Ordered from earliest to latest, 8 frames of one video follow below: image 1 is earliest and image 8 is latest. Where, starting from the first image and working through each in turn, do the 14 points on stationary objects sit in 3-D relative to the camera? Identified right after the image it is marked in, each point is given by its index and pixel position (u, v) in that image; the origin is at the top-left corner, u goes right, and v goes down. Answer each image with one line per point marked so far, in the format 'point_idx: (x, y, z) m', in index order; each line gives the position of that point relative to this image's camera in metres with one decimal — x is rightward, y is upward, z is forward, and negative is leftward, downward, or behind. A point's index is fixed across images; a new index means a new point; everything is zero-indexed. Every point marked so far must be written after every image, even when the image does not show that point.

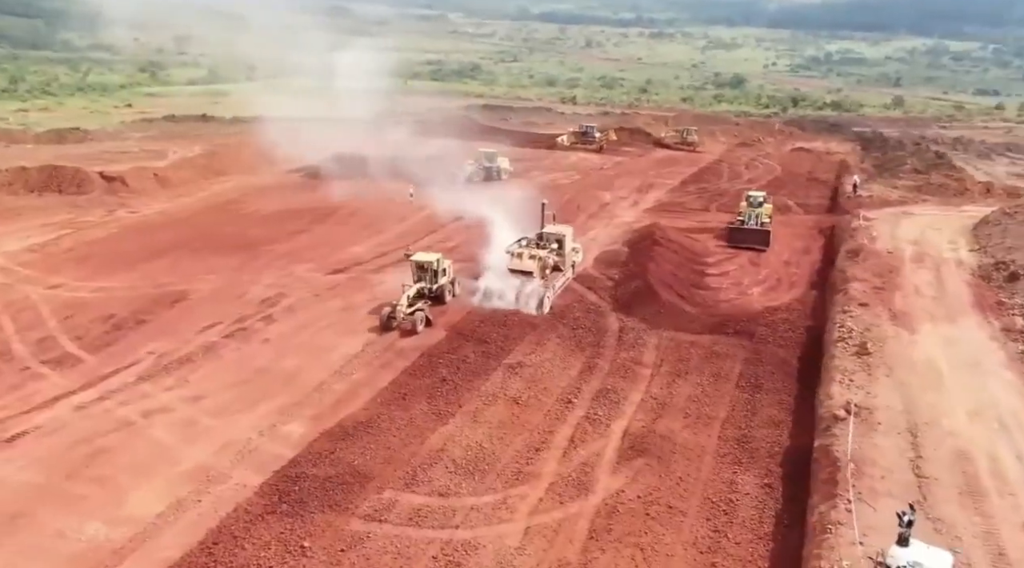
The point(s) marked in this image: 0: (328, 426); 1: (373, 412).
0: (-2.8, -2.2, +11.9) m
1: (-2.2, -2.1, +12.5) m
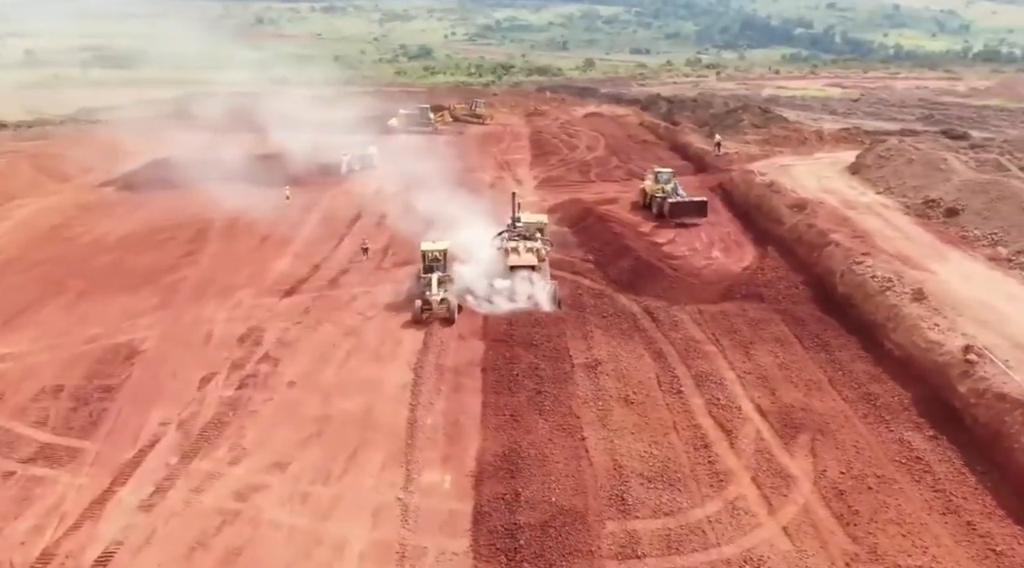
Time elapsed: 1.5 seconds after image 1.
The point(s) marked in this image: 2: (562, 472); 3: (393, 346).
0: (-0.5, -2.5, +10.5) m
1: (0.0, -2.3, +11.2) m
2: (+0.7, -2.5, +10.2) m
3: (-2.3, -1.0, +14.8) m
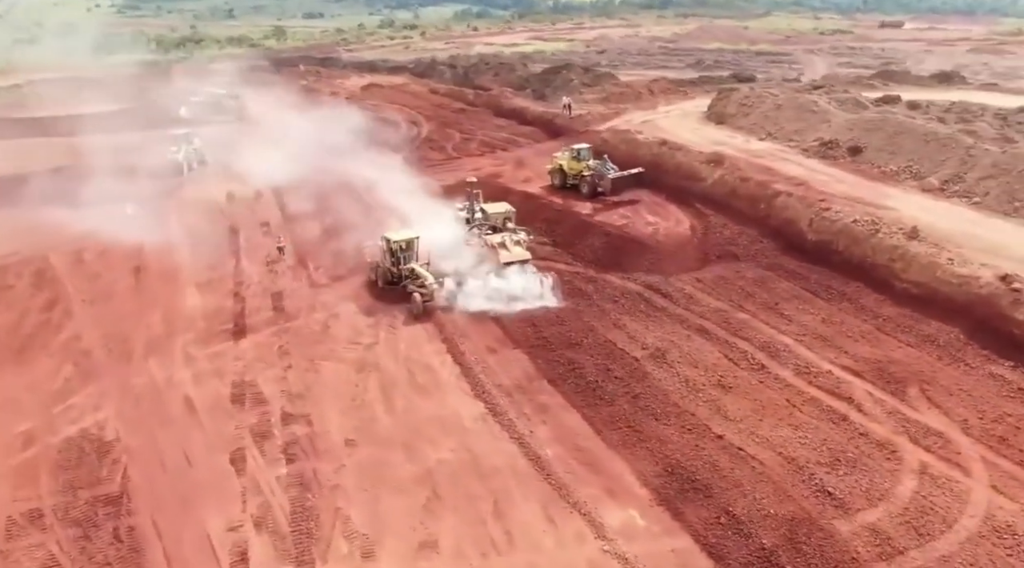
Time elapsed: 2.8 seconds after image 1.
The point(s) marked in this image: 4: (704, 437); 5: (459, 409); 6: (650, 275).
0: (+1.7, -2.6, +9.5) m
1: (+1.9, -2.3, +10.3) m
2: (+2.9, -2.4, +9.6) m
3: (-1.5, -1.3, +13.1) m
4: (+2.7, -2.2, +10.7) m
5: (-0.9, -1.9, +11.6) m
6: (+3.1, +0.2, +17.0) m
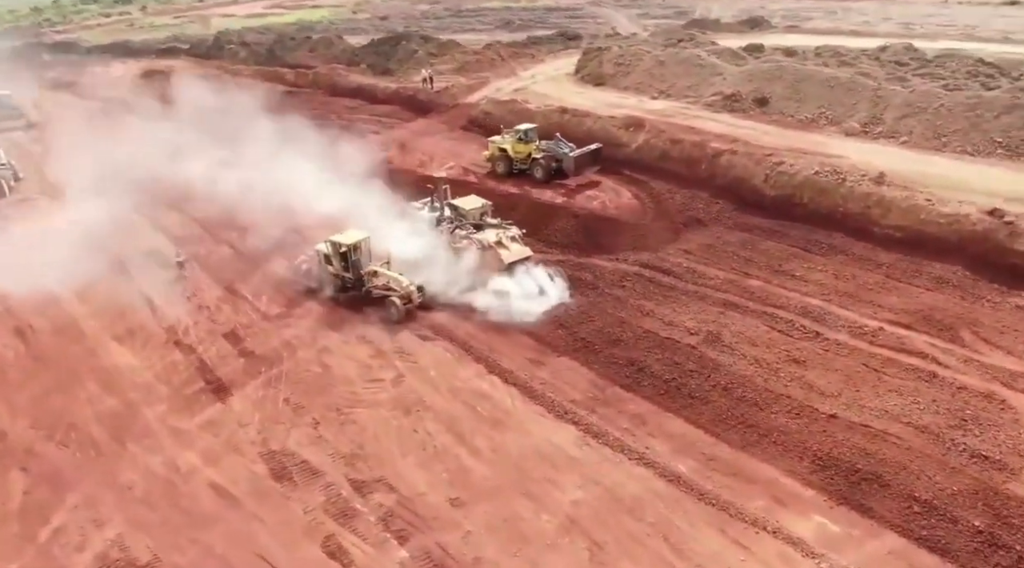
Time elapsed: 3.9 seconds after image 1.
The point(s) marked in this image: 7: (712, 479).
0: (+3.7, -2.5, +9.1) m
1: (+3.6, -2.1, +9.9) m
2: (+4.8, -2.1, +9.4) m
3: (-0.5, -1.6, +11.7) m
4: (+4.2, -1.9, +10.4) m
5: (+0.5, -2.1, +10.4) m
6: (+2.7, +0.7, +16.5) m
7: (+2.5, -2.5, +9.4) m
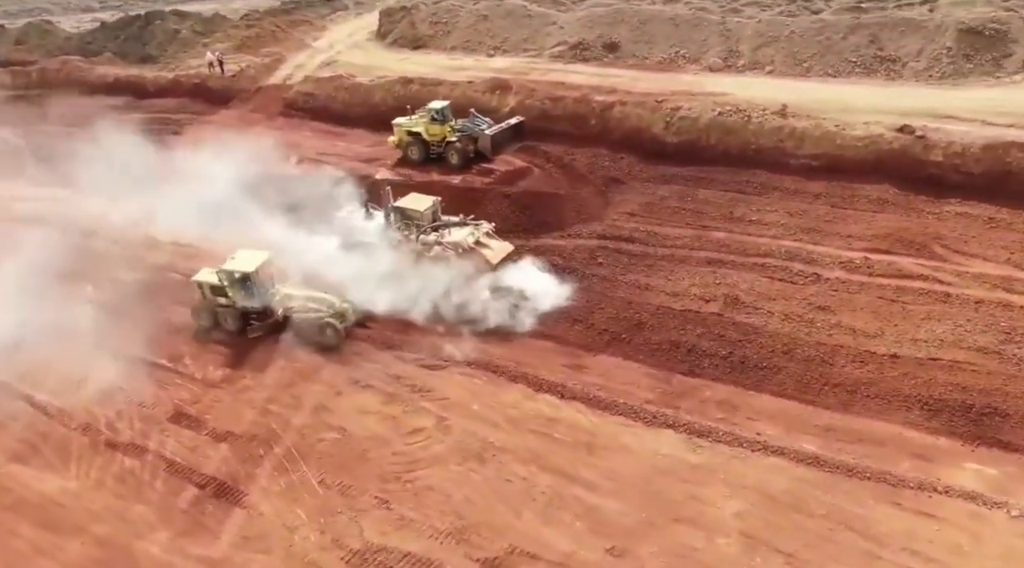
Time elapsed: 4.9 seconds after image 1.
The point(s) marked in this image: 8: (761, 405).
0: (+5.2, -1.8, +9.2) m
1: (+4.9, -1.5, +9.9) m
2: (+6.1, -1.3, +9.9) m
3: (+0.4, -1.7, +10.5) m
4: (+5.2, -1.1, +10.6) m
5: (+1.8, -2.1, +9.6) m
6: (+1.6, +1.3, +15.8) m
7: (+4.0, -2.1, +9.3) m
8: (+3.3, -1.7, +10.2) m
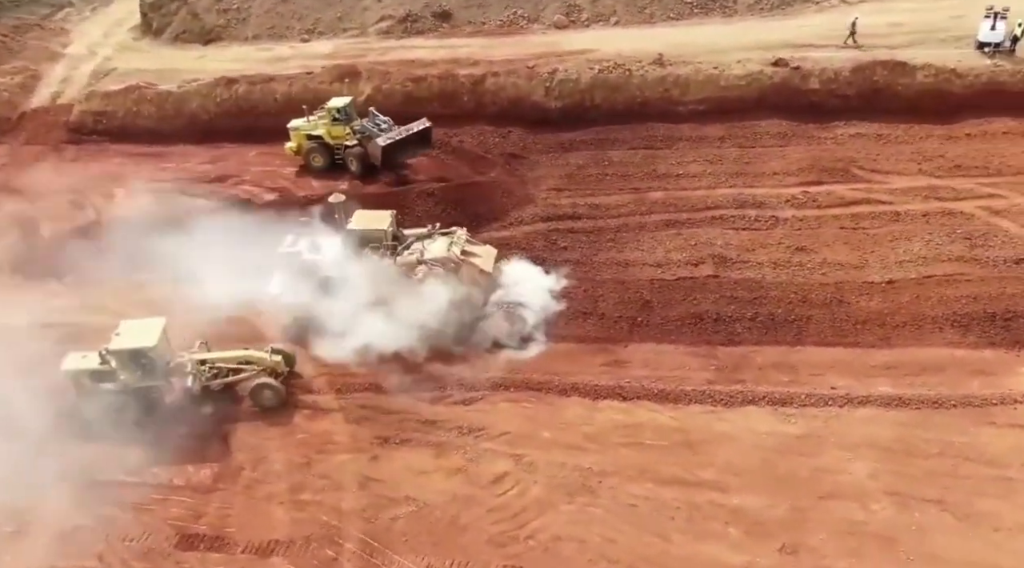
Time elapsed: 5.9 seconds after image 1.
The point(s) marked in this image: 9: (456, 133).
0: (+6.2, -0.8, +10.1) m
1: (+5.6, -0.6, +10.7) m
2: (+6.7, -0.1, +10.9) m
3: (+1.3, -1.7, +9.9) m
4: (+5.7, -0.1, +11.4) m
5: (+2.9, -1.8, +9.5) m
6: (+0.3, +1.5, +15.1) m
7: (+5.2, -1.3, +9.8) m
8: (+4.1, -1.1, +10.5) m
9: (-1.4, +3.9, +18.9) m
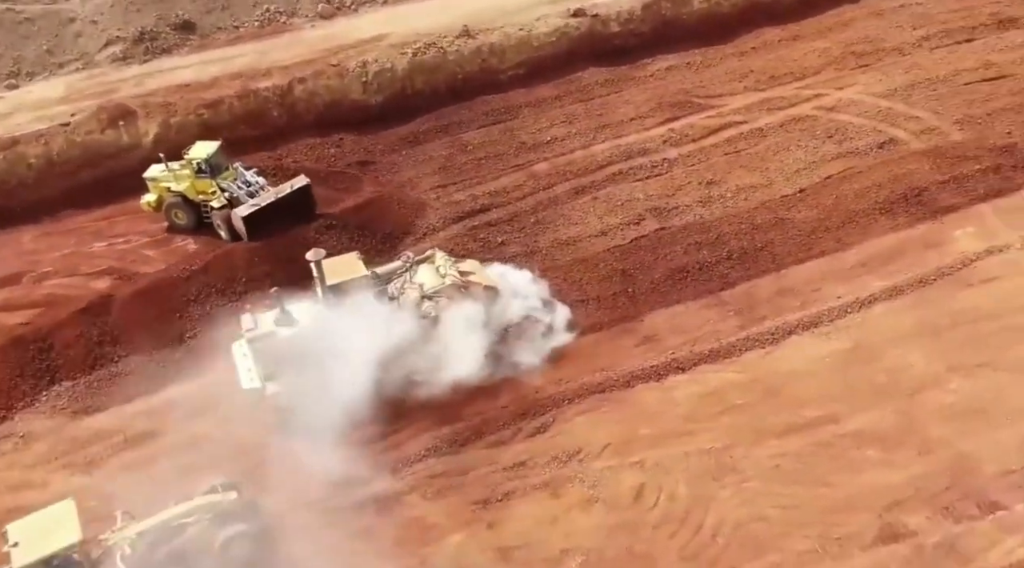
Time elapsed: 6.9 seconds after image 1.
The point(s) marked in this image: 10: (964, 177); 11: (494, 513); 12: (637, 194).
0: (+6.2, +0.9, +11.7) m
1: (+5.4, +1.0, +12.0) m
2: (+6.2, +1.8, +12.6) m
3: (+2.2, -1.4, +9.9) m
4: (+5.1, +1.4, +12.7) m
5: (+3.8, -1.0, +10.1) m
6: (-1.5, +1.3, +14.1) m
7: (+5.5, +0.1, +11.1) m
8: (+4.3, +0.1, +11.3) m
9: (-5.1, +3.0, +16.7) m
10: (+7.7, +1.8, +12.2) m
11: (-0.4, -2.7, +9.2) m
12: (+2.3, +1.5, +13.5) m
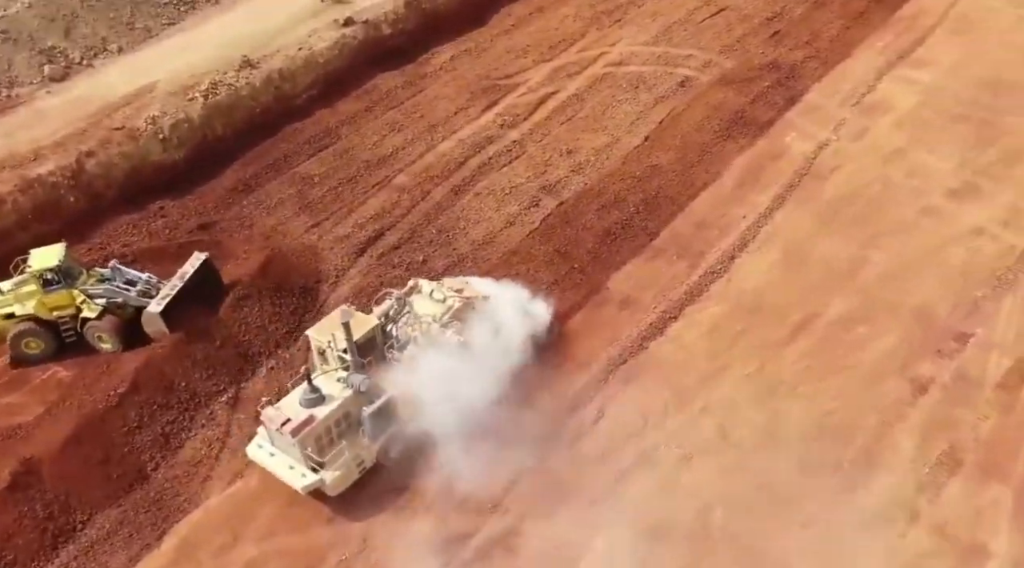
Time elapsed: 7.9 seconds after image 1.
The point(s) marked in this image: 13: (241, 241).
0: (+4.6, +2.6, +14.0) m
1: (+3.8, +2.4, +14.0) m
2: (+4.0, +3.4, +14.7) m
3: (+2.4, -0.7, +11.0) m
4: (+3.1, +2.7, +14.4) m
5: (+3.6, +0.2, +11.7) m
6: (-3.2, +0.5, +13.3) m
7: (+4.4, +1.7, +13.2) m
8: (+3.3, +1.2, +13.0) m
9: (-7.8, +0.9, +14.4) m
10: (+5.4, +3.8, +14.9) m
11: (+0.7, -2.7, +9.5) m
12: (+0.3, +1.9, +14.1) m
13: (-5.0, +0.8, +14.1) m
